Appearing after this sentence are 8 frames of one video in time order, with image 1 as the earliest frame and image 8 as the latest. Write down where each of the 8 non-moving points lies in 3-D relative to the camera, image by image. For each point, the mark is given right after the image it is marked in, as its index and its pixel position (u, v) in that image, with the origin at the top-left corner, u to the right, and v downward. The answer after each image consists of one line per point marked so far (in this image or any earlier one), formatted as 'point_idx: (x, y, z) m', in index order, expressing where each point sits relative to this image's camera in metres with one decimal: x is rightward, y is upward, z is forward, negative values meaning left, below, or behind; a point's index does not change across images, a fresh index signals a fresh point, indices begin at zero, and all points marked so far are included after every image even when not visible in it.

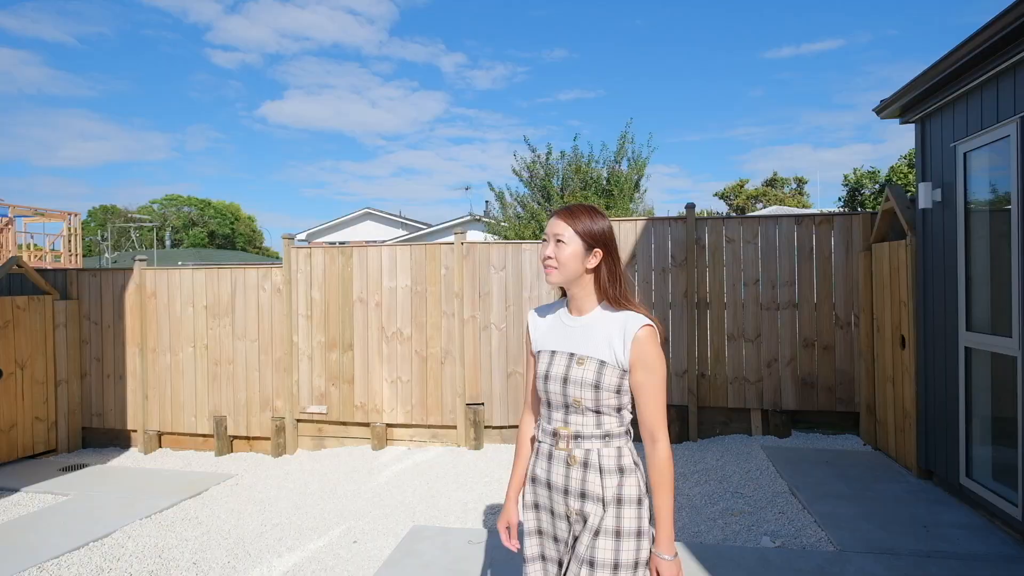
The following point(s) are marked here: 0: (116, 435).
0: (-4.3, -1.6, +6.4) m
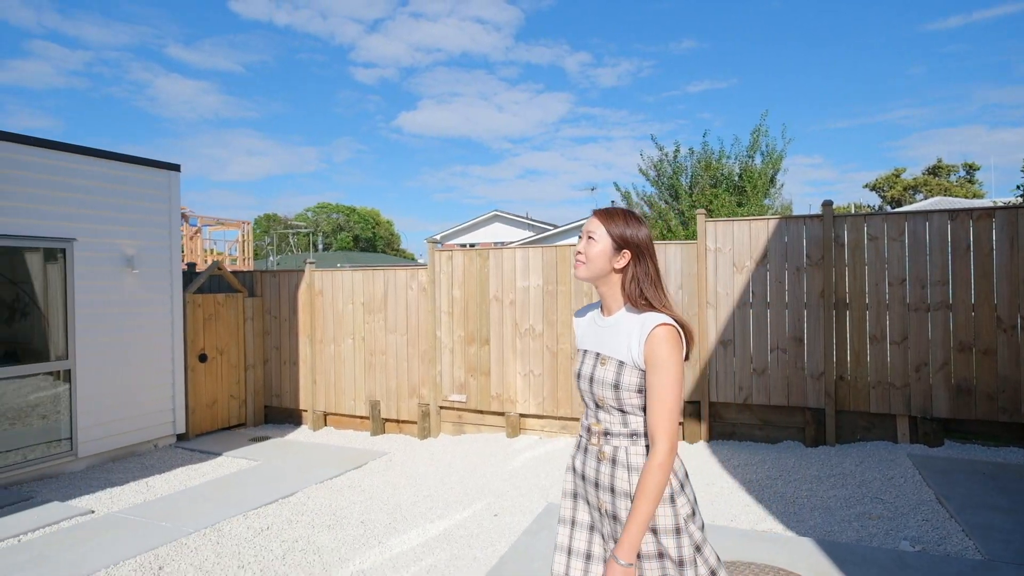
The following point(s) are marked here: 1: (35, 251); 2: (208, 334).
0: (-2.8, -1.6, +7.5) m
1: (-4.3, +0.3, +5.4) m
2: (-3.6, -0.5, +7.0) m
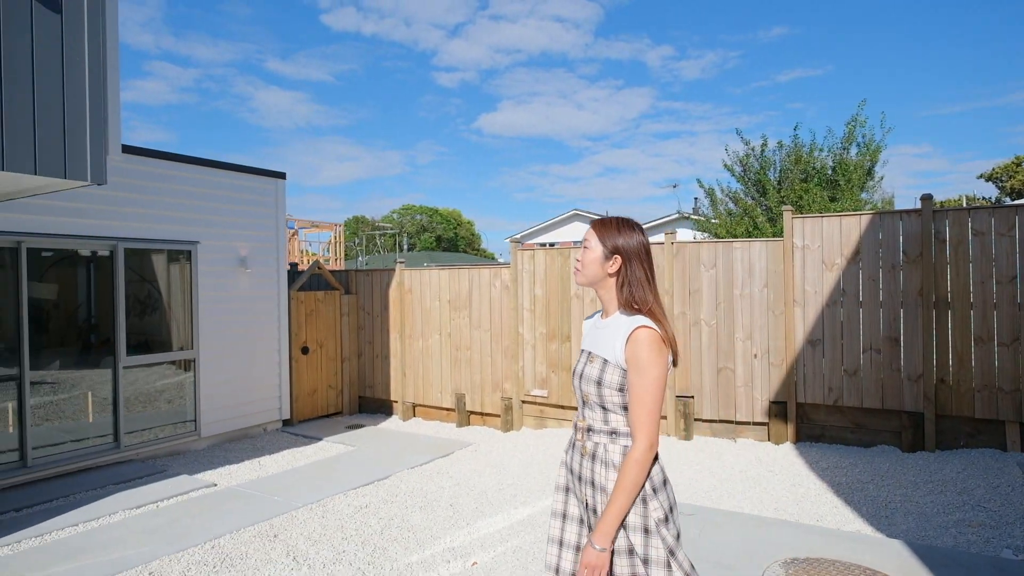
0: (-1.7, -1.5, +7.9) m
1: (-3.5, +0.4, +6.1) m
2: (-2.6, -0.5, +7.6) m
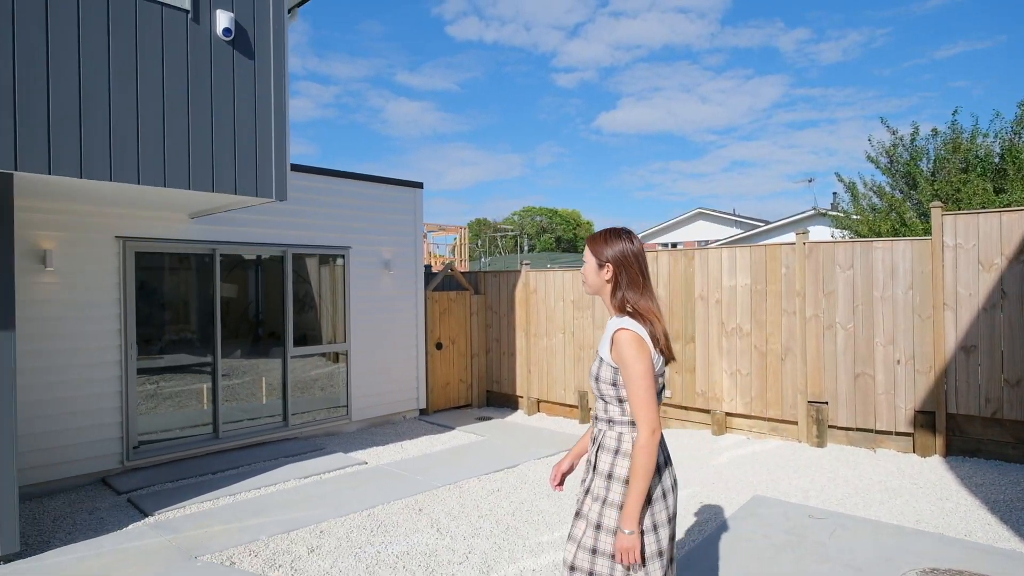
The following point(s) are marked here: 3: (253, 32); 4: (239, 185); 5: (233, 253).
0: (-0.1, -1.5, +8.4) m
1: (-2.2, +0.4, +6.9) m
2: (-0.9, -0.5, +8.2) m
3: (-1.8, +1.8, +4.3) m
4: (-1.9, +0.7, +4.2) m
5: (-2.9, +0.4, +6.1) m
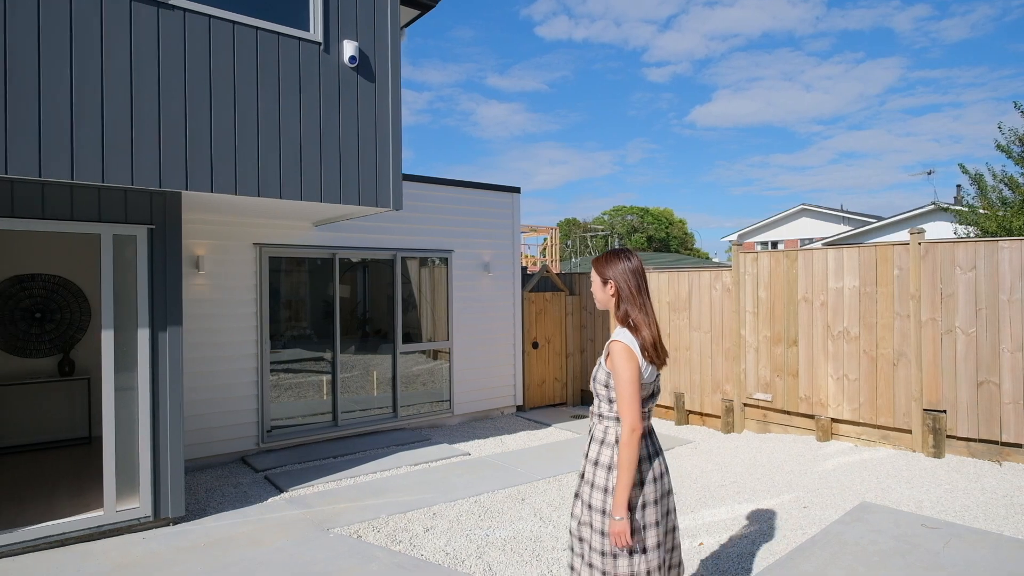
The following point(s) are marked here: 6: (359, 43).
0: (+1.3, -1.6, +8.5) m
1: (-1.0, +0.4, +7.4) m
2: (+0.4, -0.5, +8.5) m
3: (-1.1, +1.8, +4.8) m
4: (-1.2, +0.7, +4.7) m
5: (-1.8, +0.3, +6.7) m
6: (-1.2, +1.9, +4.7) m
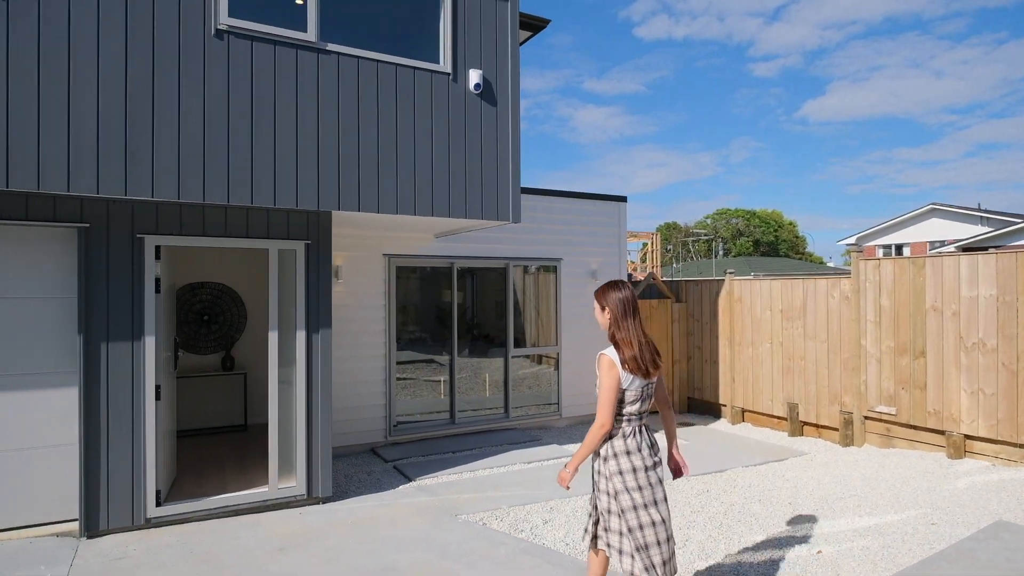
0: (+2.8, -1.7, +8.4) m
1: (+0.3, +0.3, +7.7) m
2: (+1.9, -0.6, +8.6) m
3: (-0.1, +1.8, +5.2) m
4: (-0.2, +0.6, +5.1) m
5: (-0.5, +0.3, +7.2) m
6: (-0.2, +1.8, +5.1) m
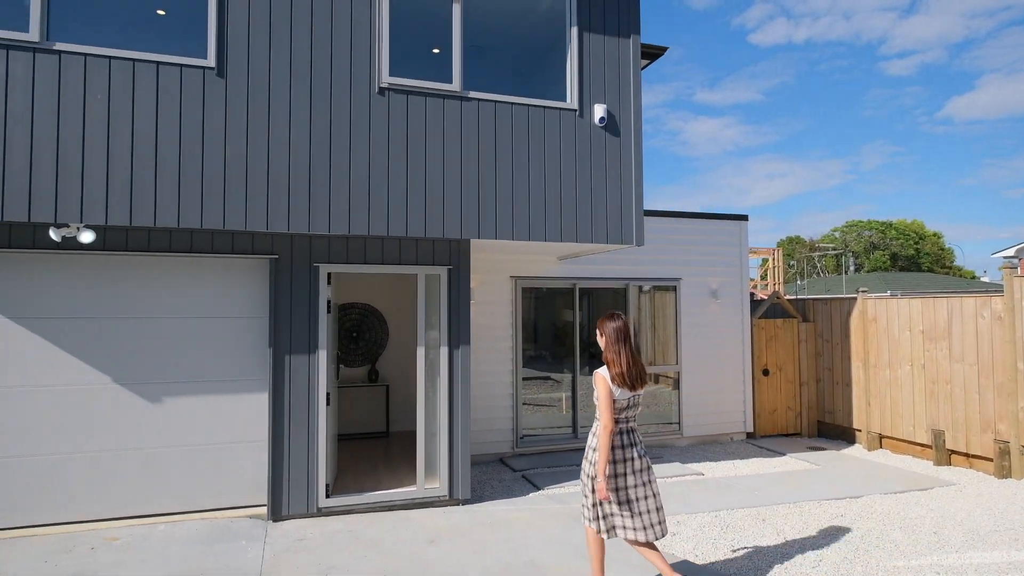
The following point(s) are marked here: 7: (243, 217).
0: (+4.5, -1.9, +8.1) m
1: (+1.9, 0.0, +7.8) m
2: (+3.6, -0.9, +8.4) m
3: (+1.0, +1.6, +5.5) m
4: (+0.9, +0.5, +5.4) m
5: (+0.9, 0.0, +7.5) m
6: (+0.9, +1.7, +5.4) m
7: (-2.0, +0.5, +4.4) m
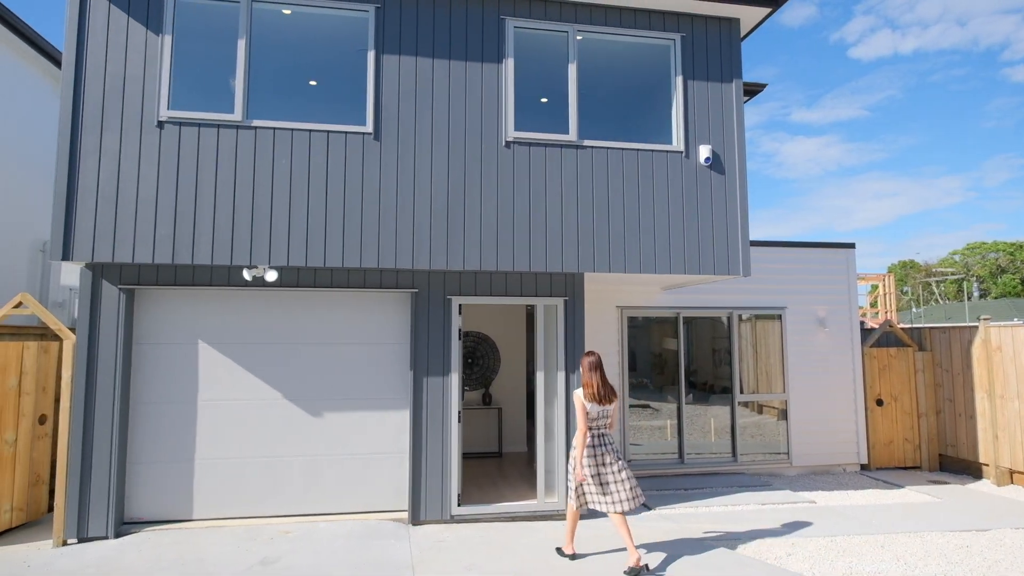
0: (+5.9, -2.3, +7.7) m
1: (+3.3, -0.4, +8.0) m
2: (+5.1, -1.3, +8.2) m
3: (+2.1, +1.3, +5.8) m
4: (+1.9, +0.2, +5.7) m
5: (+2.3, -0.4, +7.7) m
6: (+1.9, +1.4, +5.8) m
7: (-1.0, +0.3, +5.1) m
